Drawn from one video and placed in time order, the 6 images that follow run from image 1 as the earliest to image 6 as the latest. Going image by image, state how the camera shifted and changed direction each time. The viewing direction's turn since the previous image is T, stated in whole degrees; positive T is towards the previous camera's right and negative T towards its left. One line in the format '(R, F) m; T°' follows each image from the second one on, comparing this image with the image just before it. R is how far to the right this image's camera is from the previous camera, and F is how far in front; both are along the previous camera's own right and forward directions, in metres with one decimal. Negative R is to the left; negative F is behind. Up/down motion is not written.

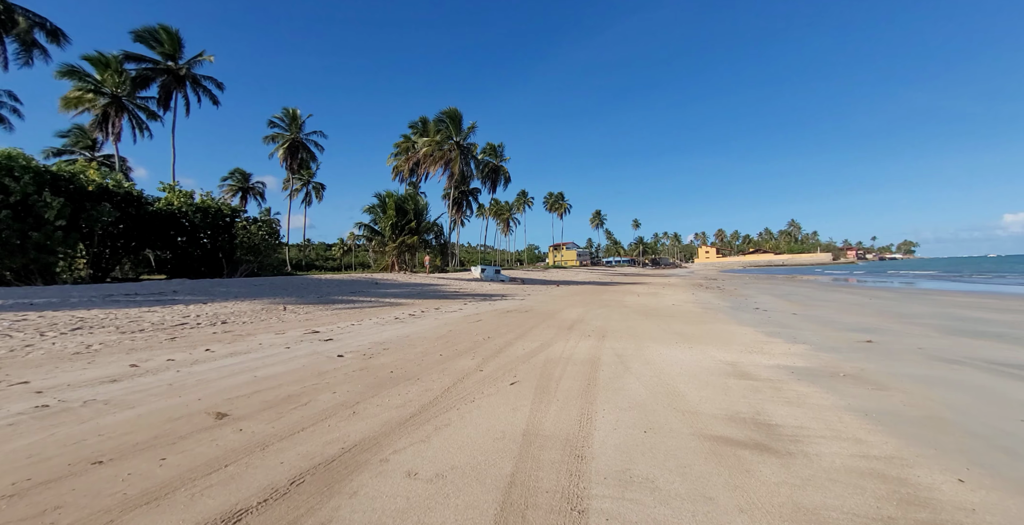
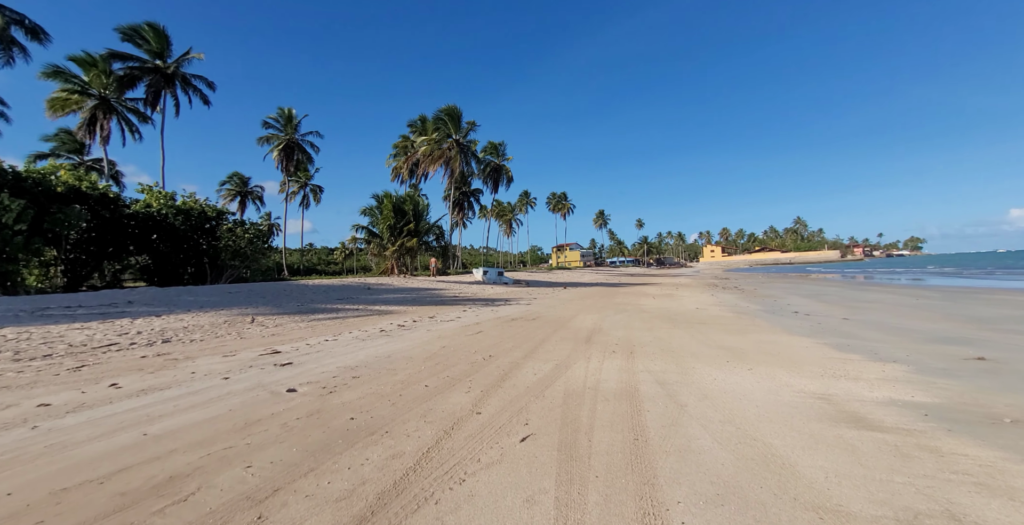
(0.0, +1.6) m; 0°
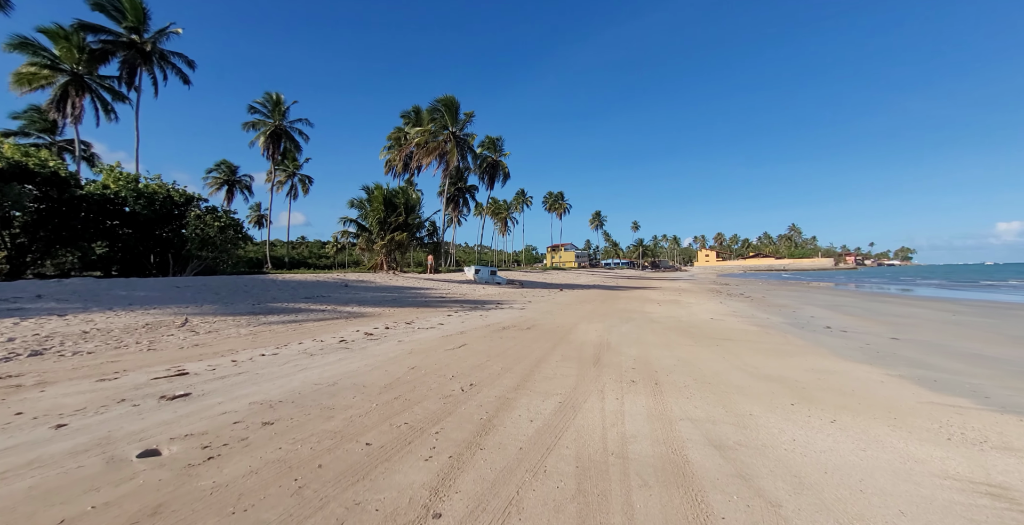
(0.0, +1.7) m; +1°
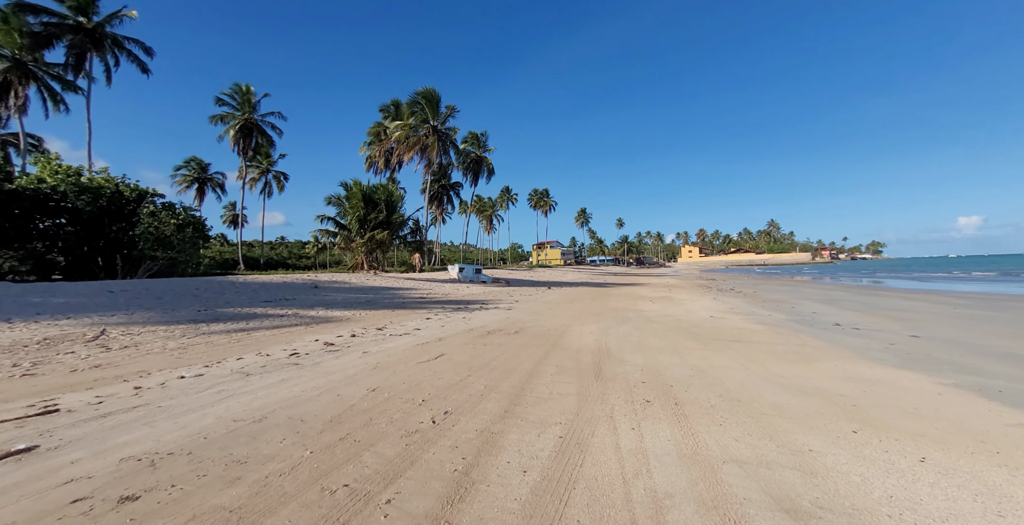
(0.0, +1.1) m; +2°
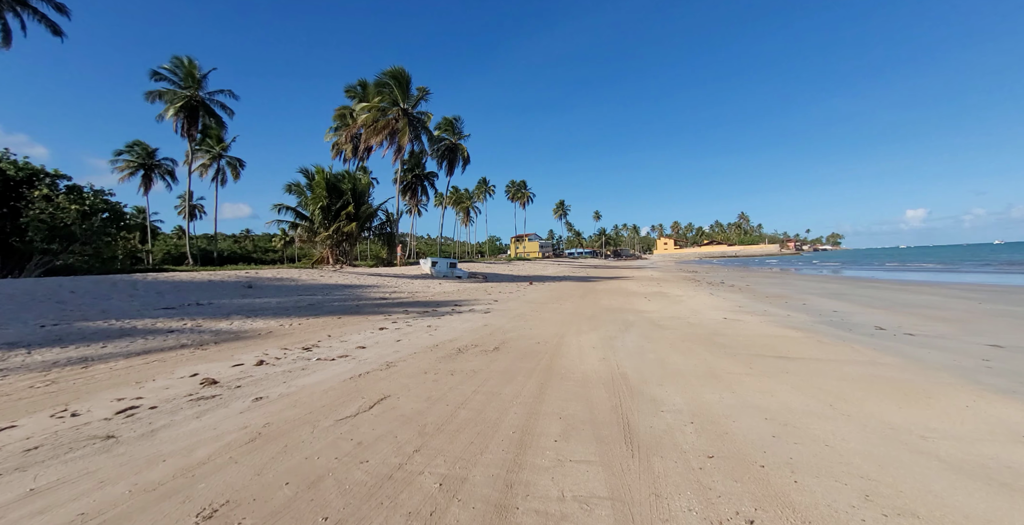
(0.0, +2.3) m; +3°
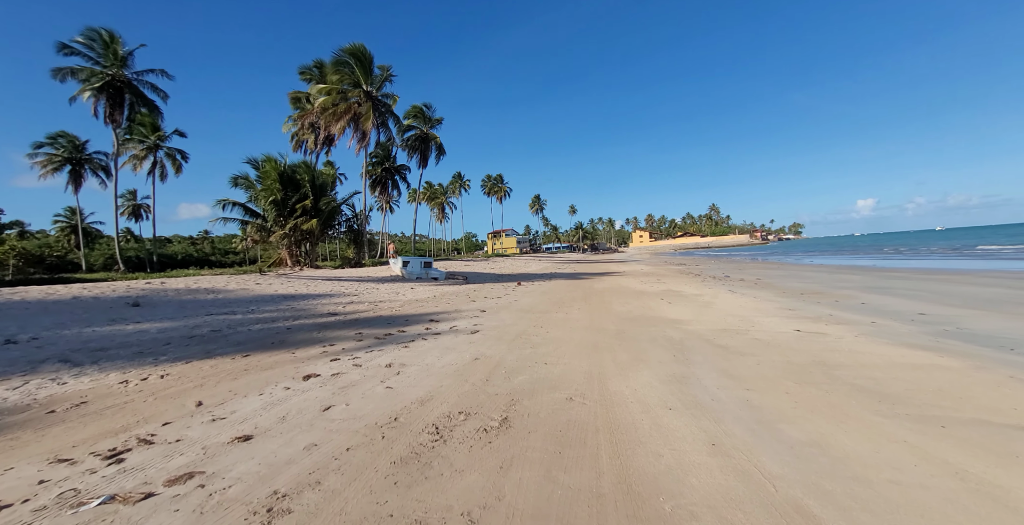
(-0.4, +3.3) m; +3°
